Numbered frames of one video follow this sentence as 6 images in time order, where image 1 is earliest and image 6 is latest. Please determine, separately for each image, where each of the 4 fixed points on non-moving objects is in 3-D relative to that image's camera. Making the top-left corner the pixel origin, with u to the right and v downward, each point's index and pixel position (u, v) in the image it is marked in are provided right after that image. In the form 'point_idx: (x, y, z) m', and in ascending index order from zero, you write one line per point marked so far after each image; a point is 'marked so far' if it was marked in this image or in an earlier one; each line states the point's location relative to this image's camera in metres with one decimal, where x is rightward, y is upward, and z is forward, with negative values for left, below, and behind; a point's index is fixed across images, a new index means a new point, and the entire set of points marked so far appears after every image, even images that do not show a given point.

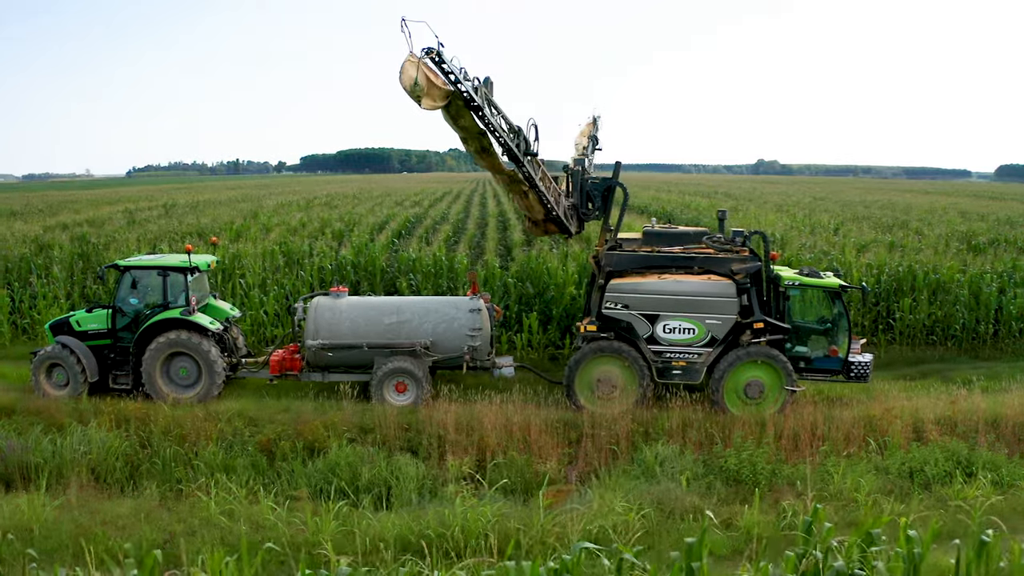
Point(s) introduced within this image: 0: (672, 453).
0: (+1.6, -1.6, +7.1) m
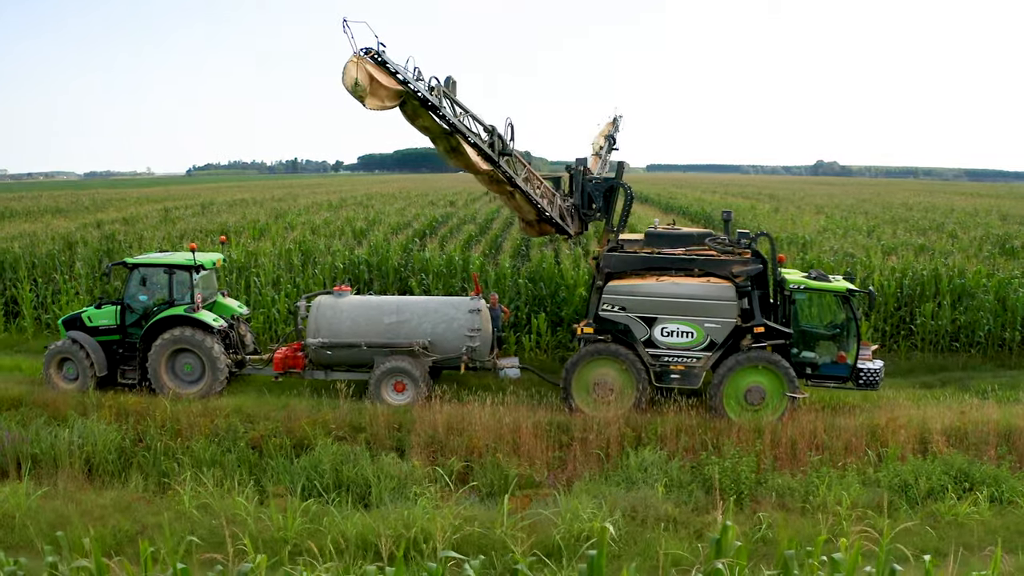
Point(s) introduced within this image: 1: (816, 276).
0: (+1.4, -1.6, +7.0) m
1: (+3.8, +0.2, +9.3) m
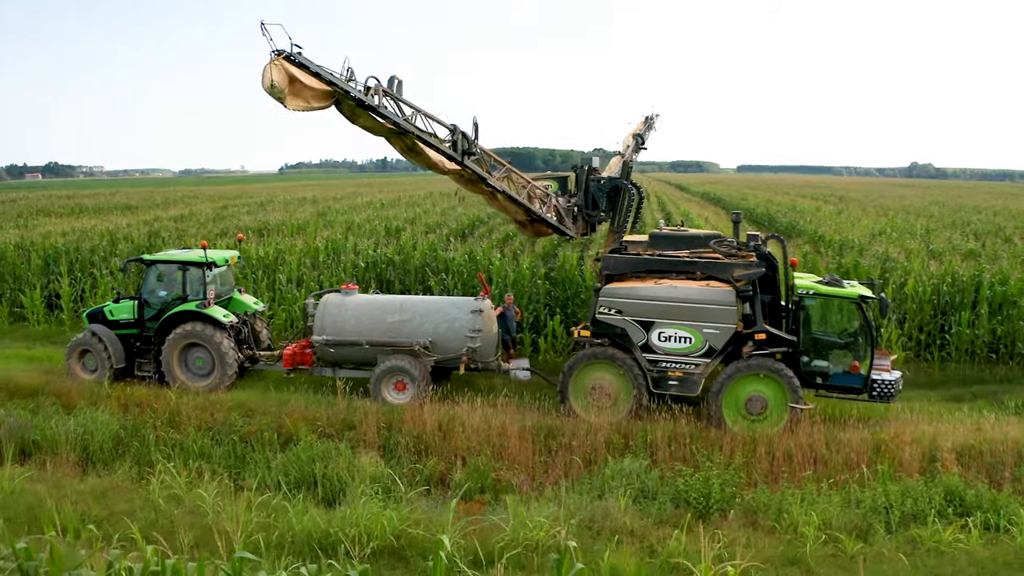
0: (+1.1, -1.6, +6.7) m
1: (+3.8, +0.1, +8.9) m
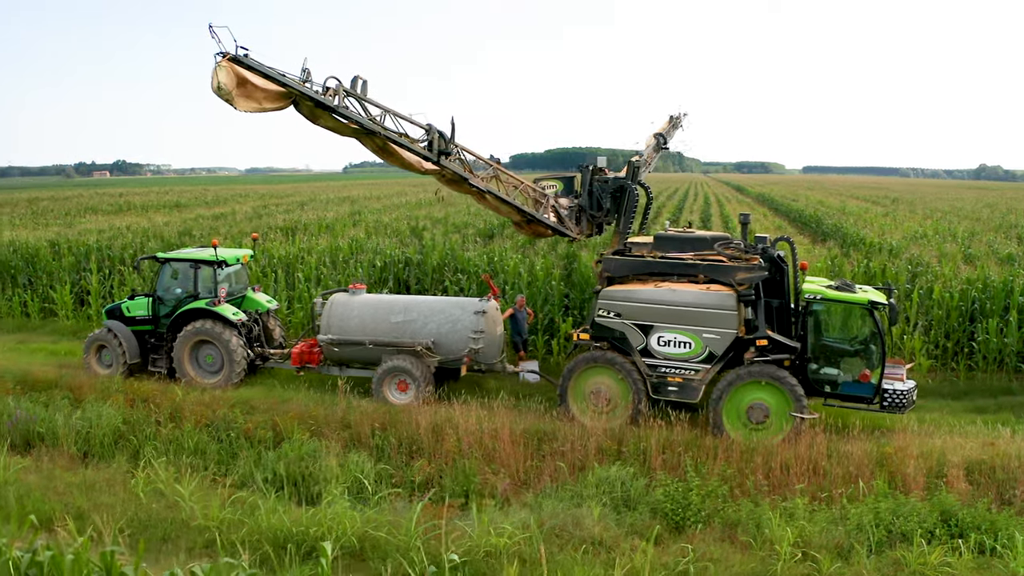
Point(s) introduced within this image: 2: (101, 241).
0: (+0.9, -1.7, +6.6) m
1: (+3.8, 0.0, +8.5) m
2: (-8.6, +1.0, +15.5) m
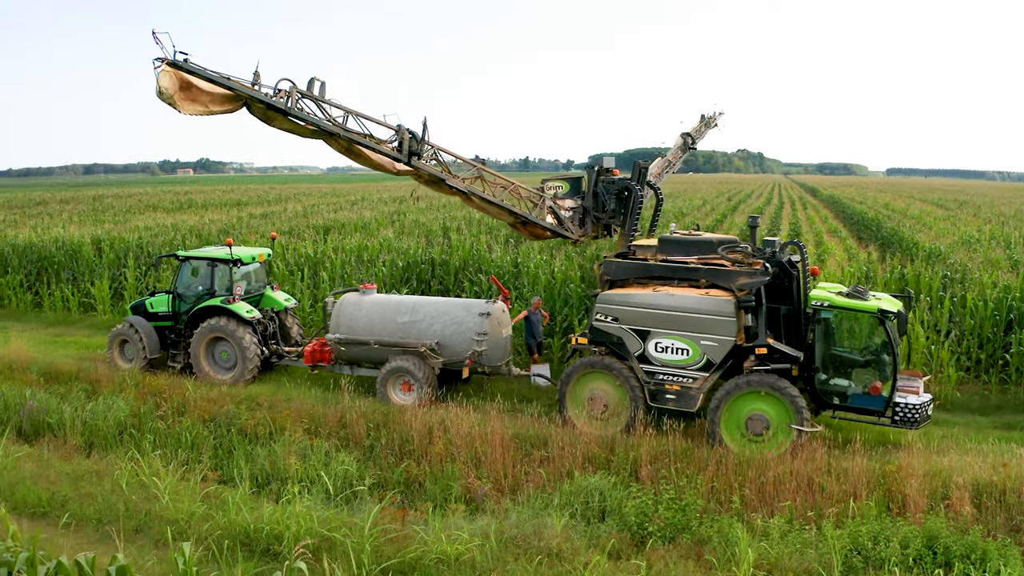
0: (+0.7, -1.7, +6.4) m
1: (+3.7, 0.0, +8.1) m
2: (-8.0, +1.1, +16.1) m
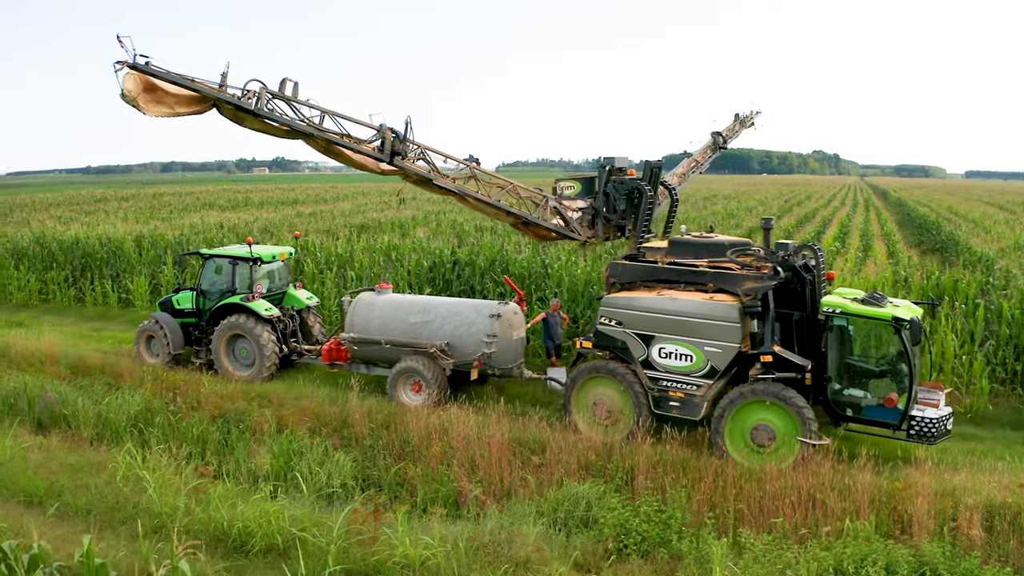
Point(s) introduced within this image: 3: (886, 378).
0: (+0.5, -1.7, +6.2) m
1: (+3.7, -0.1, +7.7) m
2: (-7.4, +1.2, +16.6) m
3: (+3.8, -0.9, +7.4) m
